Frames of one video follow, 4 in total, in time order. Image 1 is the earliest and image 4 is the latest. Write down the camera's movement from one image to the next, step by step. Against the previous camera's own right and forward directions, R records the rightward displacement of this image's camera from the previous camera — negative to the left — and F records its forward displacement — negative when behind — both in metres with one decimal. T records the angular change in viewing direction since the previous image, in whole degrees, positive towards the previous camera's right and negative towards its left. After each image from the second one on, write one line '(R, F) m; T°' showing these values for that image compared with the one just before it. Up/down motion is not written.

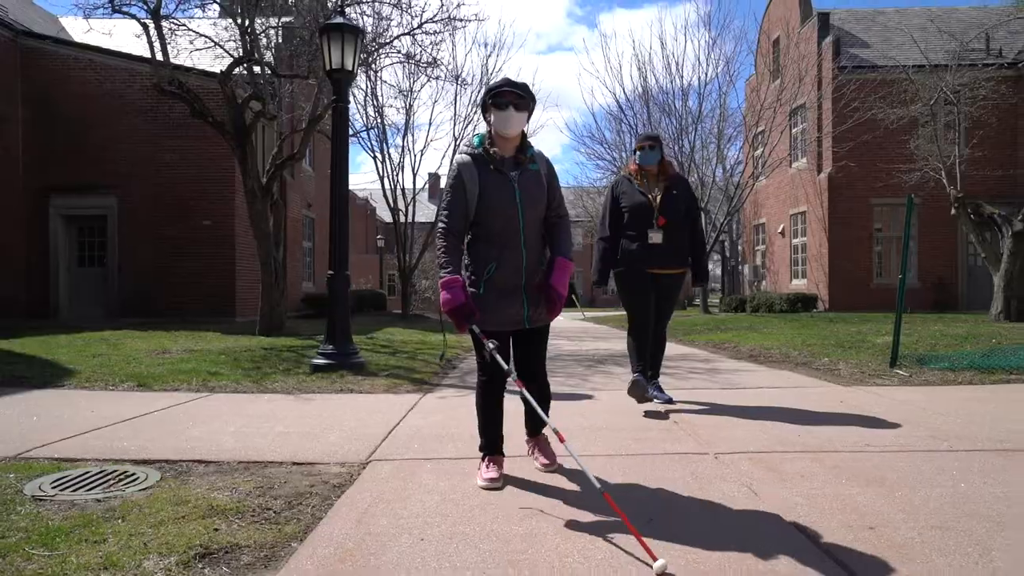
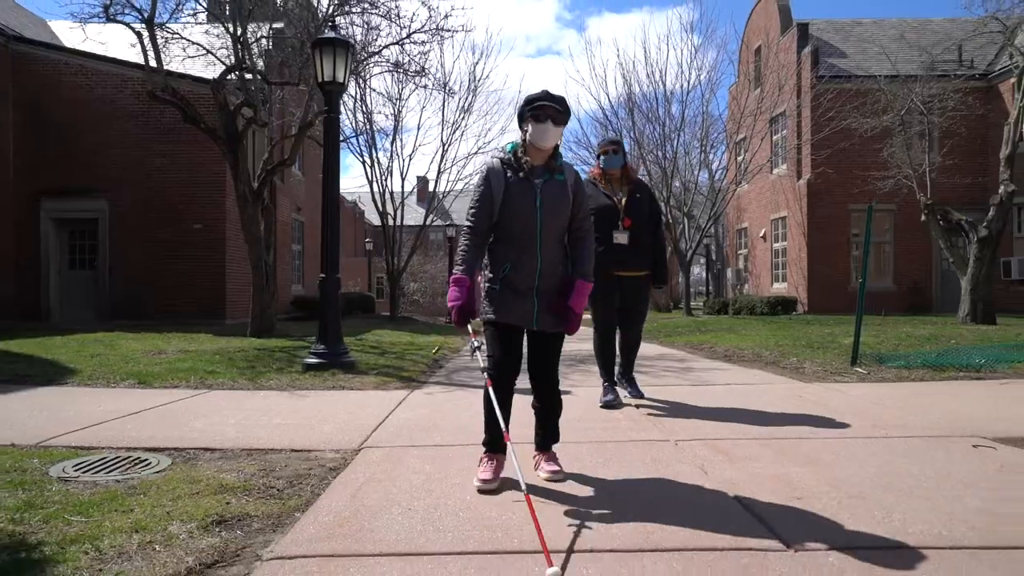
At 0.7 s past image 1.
(0.0, -0.4) m; +1°
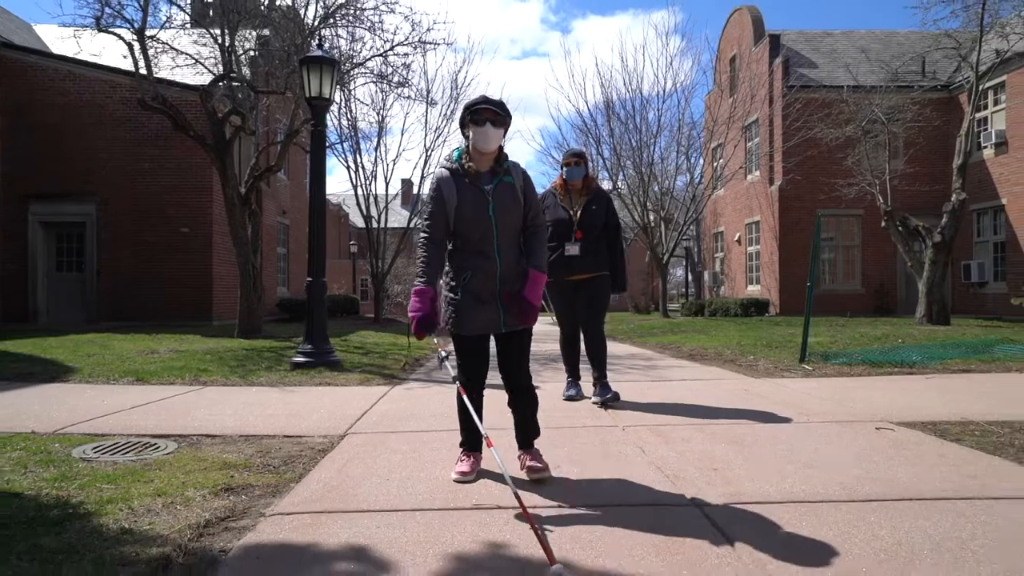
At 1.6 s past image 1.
(+0.1, -0.6) m; +1°
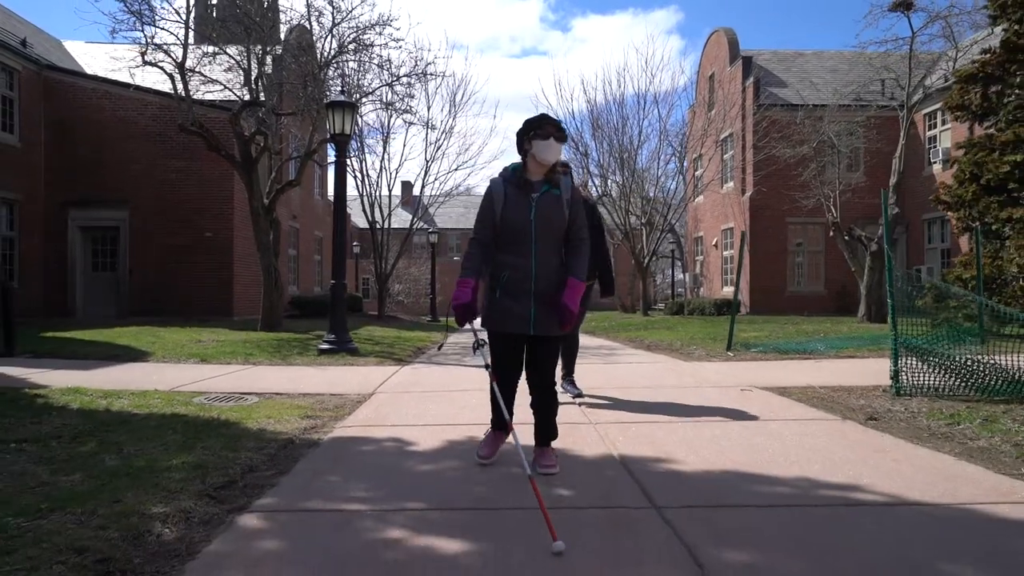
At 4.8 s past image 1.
(+0.2, -2.1) m; 0°
